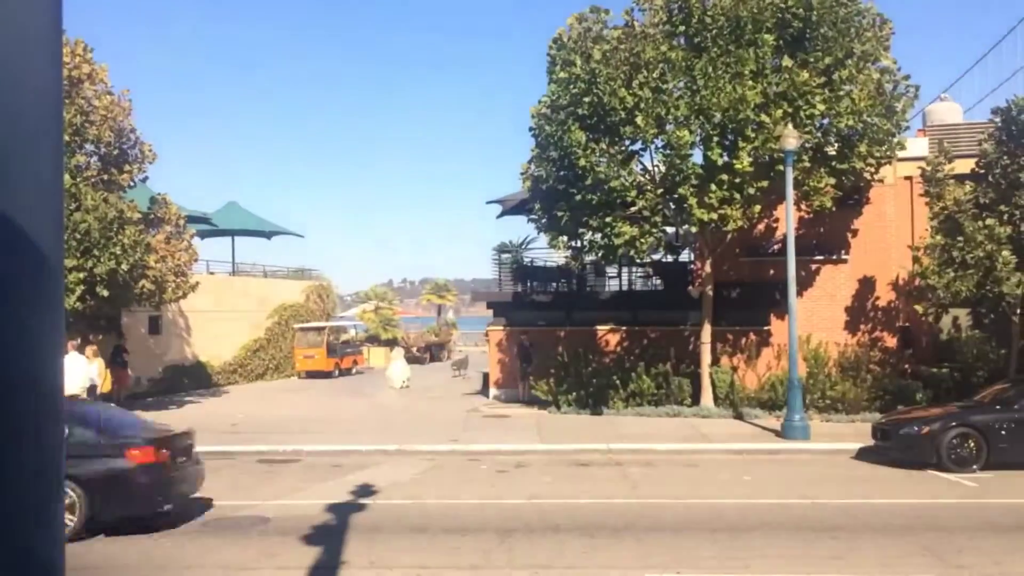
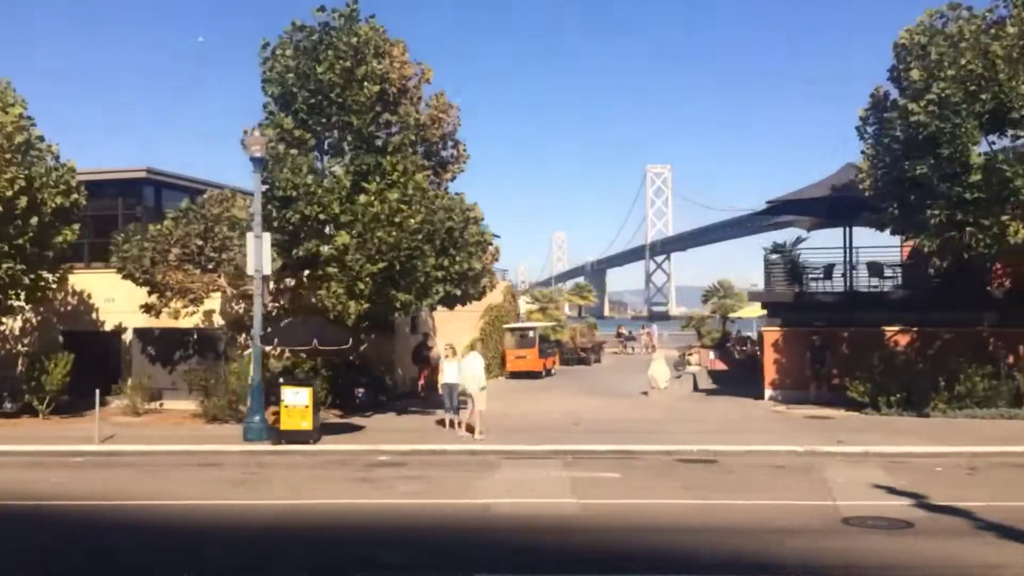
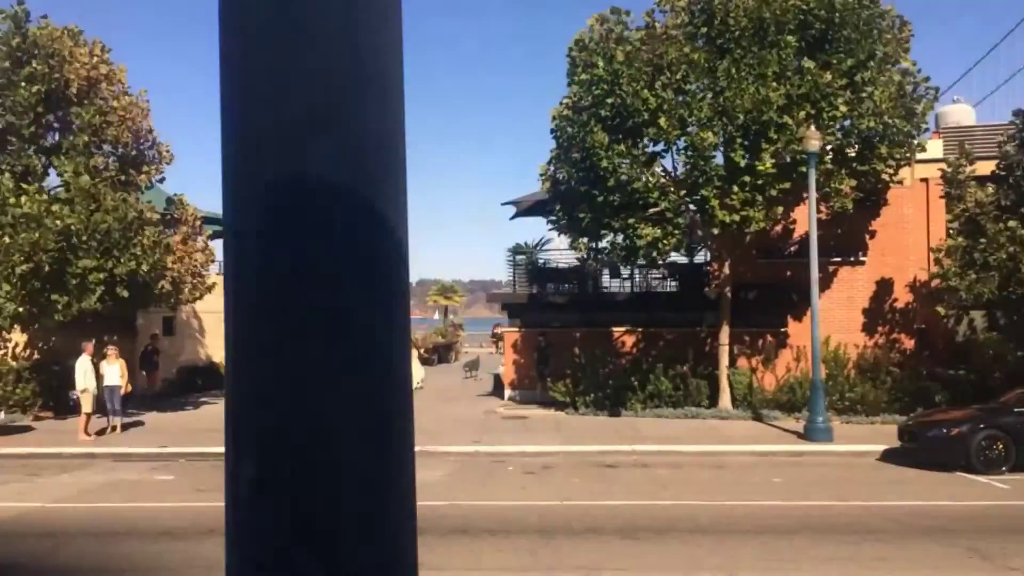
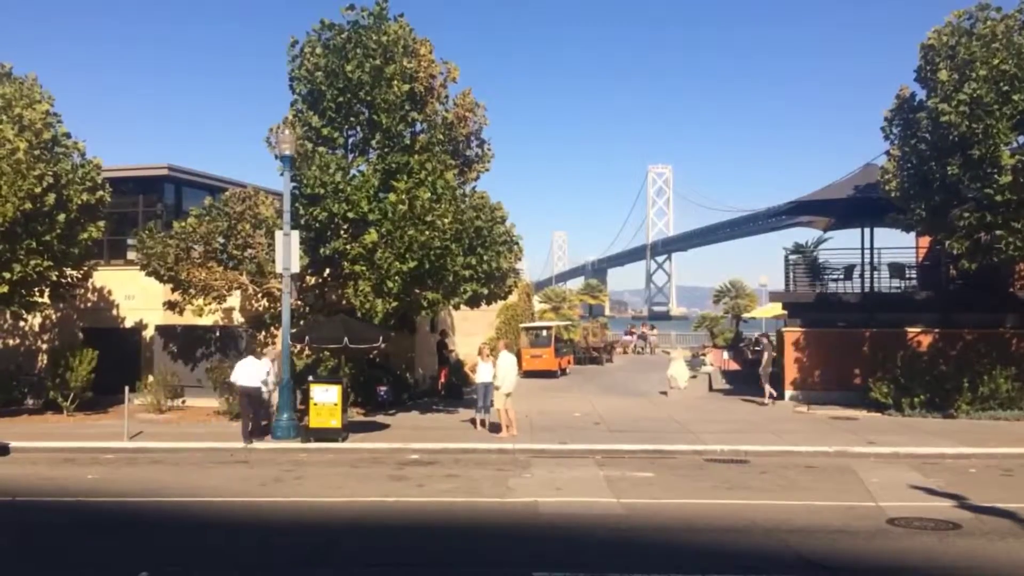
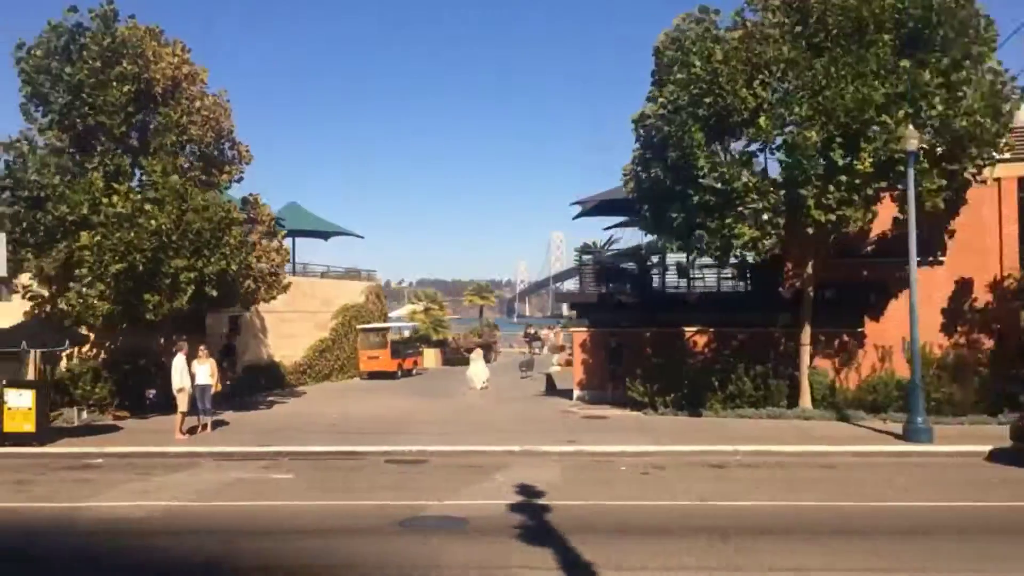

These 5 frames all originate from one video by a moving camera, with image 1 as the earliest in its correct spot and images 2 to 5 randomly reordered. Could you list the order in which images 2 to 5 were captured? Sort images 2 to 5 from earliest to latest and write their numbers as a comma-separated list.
3, 5, 2, 4
